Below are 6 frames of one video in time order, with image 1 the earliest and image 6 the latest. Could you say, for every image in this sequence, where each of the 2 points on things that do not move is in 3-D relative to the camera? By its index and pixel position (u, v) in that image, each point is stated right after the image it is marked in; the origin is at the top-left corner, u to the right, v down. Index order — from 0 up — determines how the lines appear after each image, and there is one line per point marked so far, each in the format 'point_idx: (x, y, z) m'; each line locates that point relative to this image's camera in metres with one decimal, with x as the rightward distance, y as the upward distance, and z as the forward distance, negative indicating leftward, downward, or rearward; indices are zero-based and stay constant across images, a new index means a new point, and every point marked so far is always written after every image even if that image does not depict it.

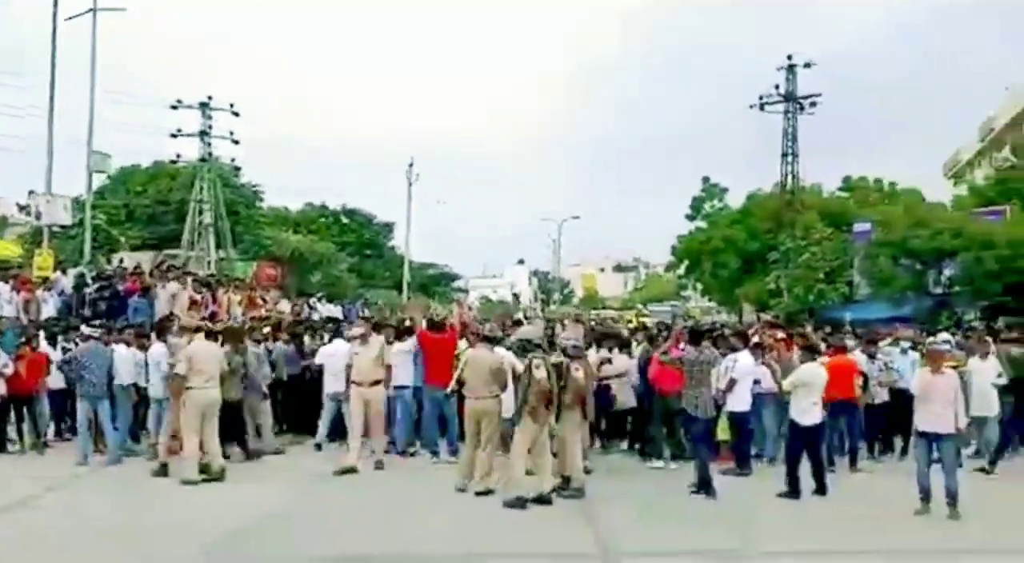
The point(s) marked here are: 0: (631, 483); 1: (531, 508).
0: (+2.2, -3.8, +15.3) m
1: (+0.3, -3.8, +13.6) m
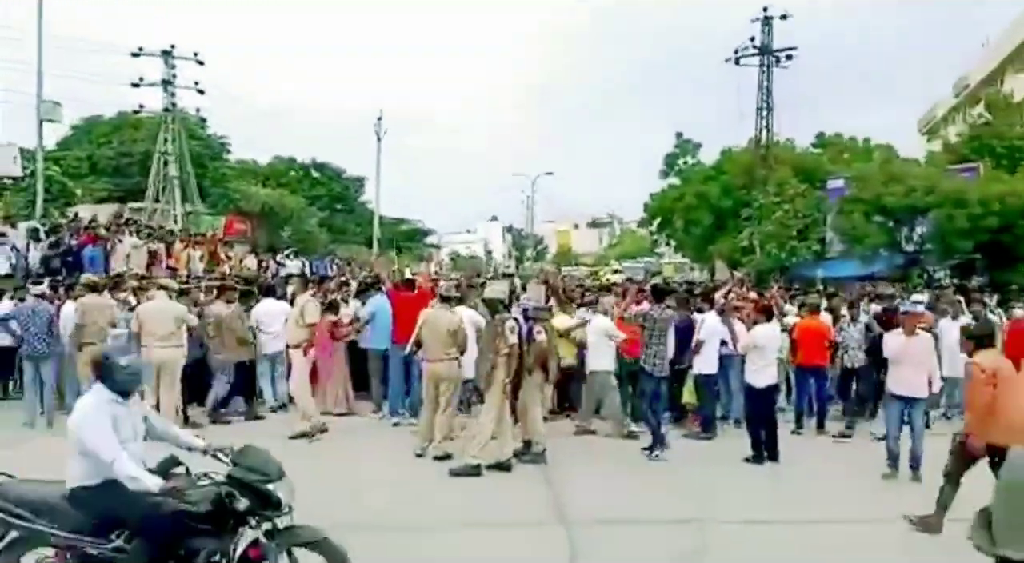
0: (+1.5, -3.0, +14.8) m
1: (-0.4, -3.1, +13.0) m
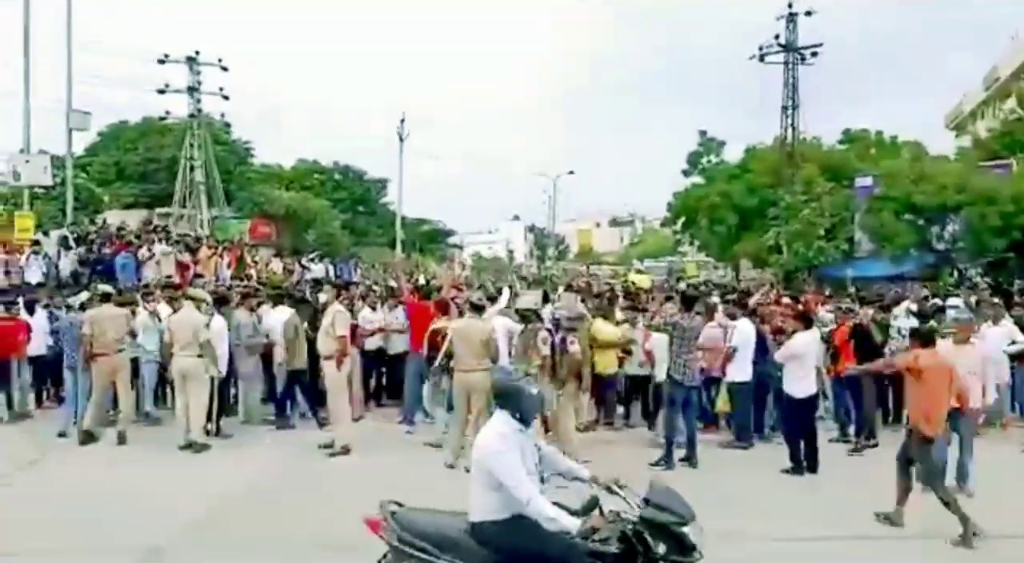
0: (+2.0, -3.2, +14.7) m
1: (+0.1, -3.3, +13.0) m
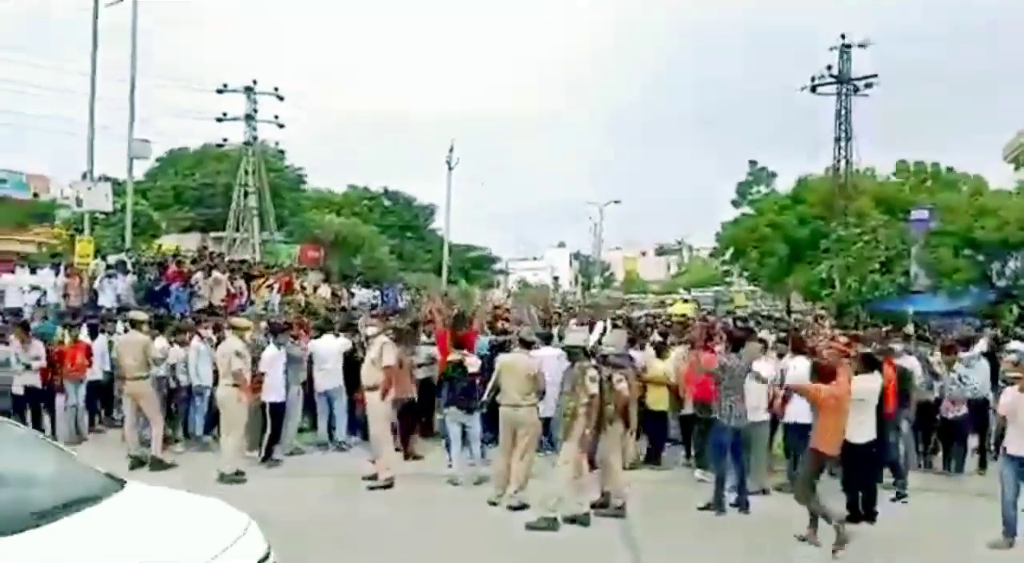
0: (+2.9, -3.9, +14.4) m
1: (+0.9, -3.9, +12.8) m
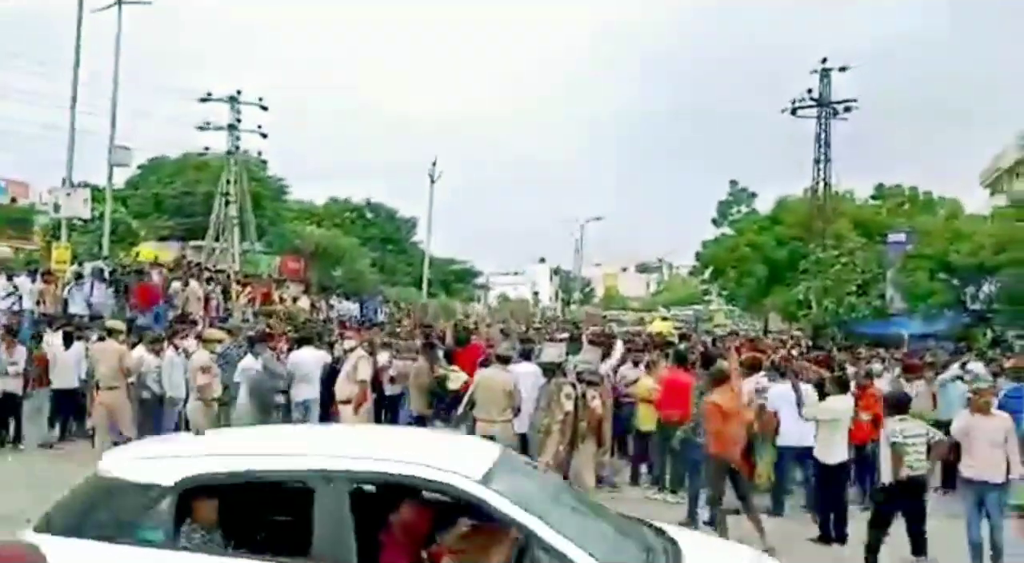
0: (+2.4, -4.2, +14.3) m
1: (+0.4, -4.2, +12.7) m
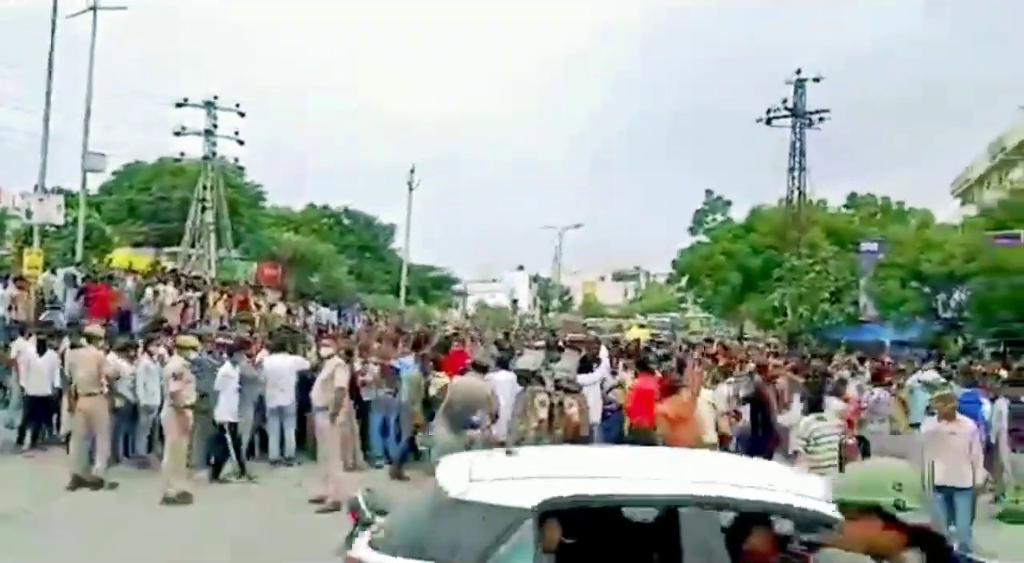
0: (+2.0, -4.3, +14.4) m
1: (0.0, -4.3, +12.7) m
